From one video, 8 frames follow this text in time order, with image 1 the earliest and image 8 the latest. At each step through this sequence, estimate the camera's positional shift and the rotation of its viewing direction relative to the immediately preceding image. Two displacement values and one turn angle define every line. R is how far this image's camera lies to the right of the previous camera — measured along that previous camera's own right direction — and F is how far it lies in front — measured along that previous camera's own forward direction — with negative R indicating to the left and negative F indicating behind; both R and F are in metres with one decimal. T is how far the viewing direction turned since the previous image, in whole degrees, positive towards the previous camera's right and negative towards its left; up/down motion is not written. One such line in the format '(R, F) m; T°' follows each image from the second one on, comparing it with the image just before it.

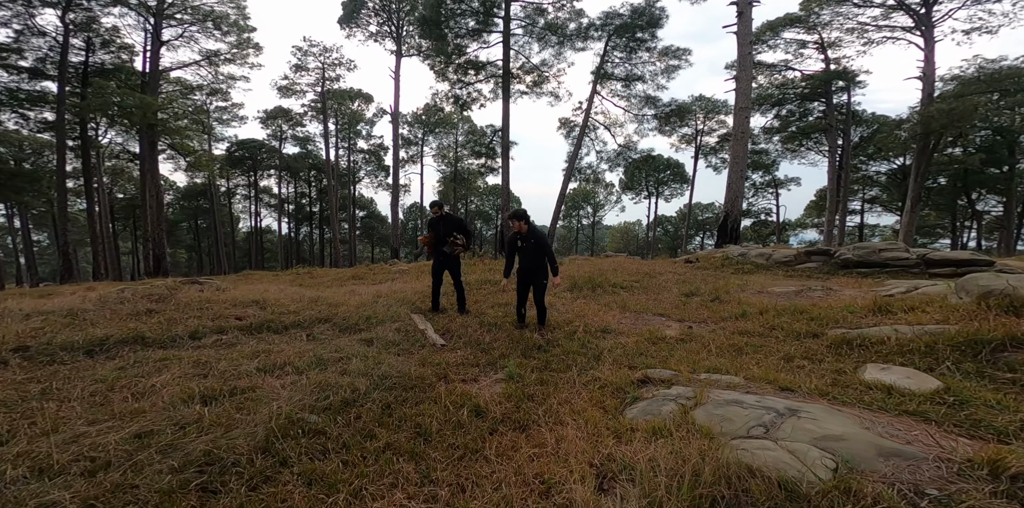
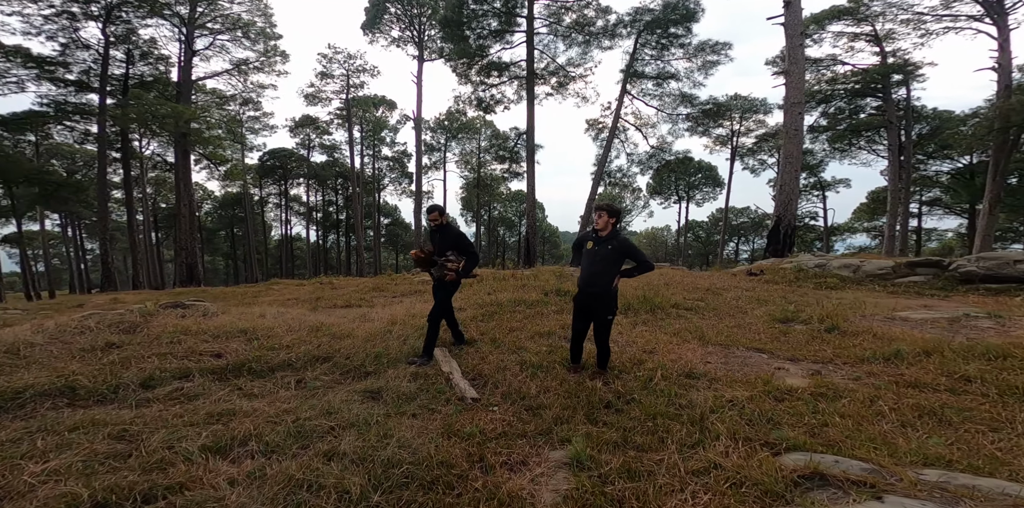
(-0.3, +1.5) m; -3°
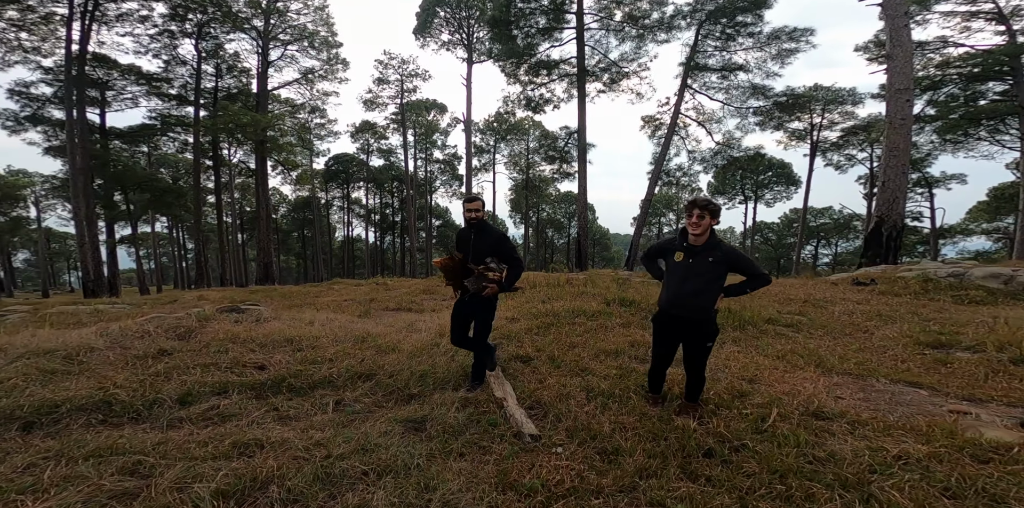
(-0.1, +0.7) m; -6°
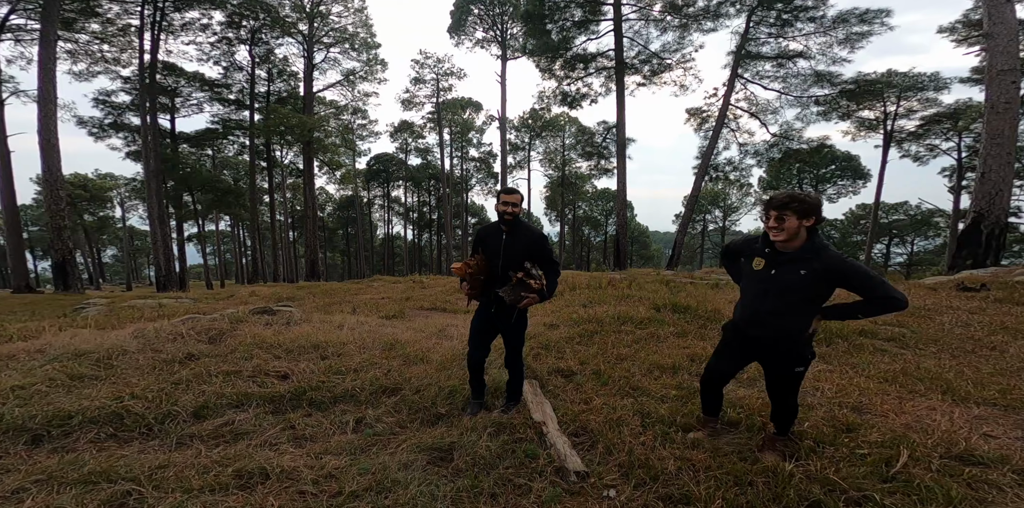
(0.0, +0.5) m; -4°
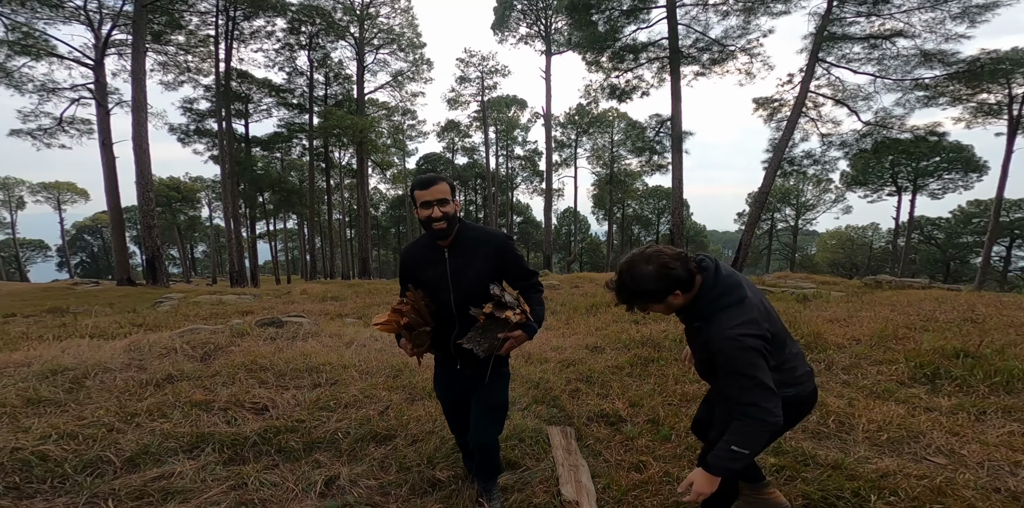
(+0.1, +1.0) m; -6°
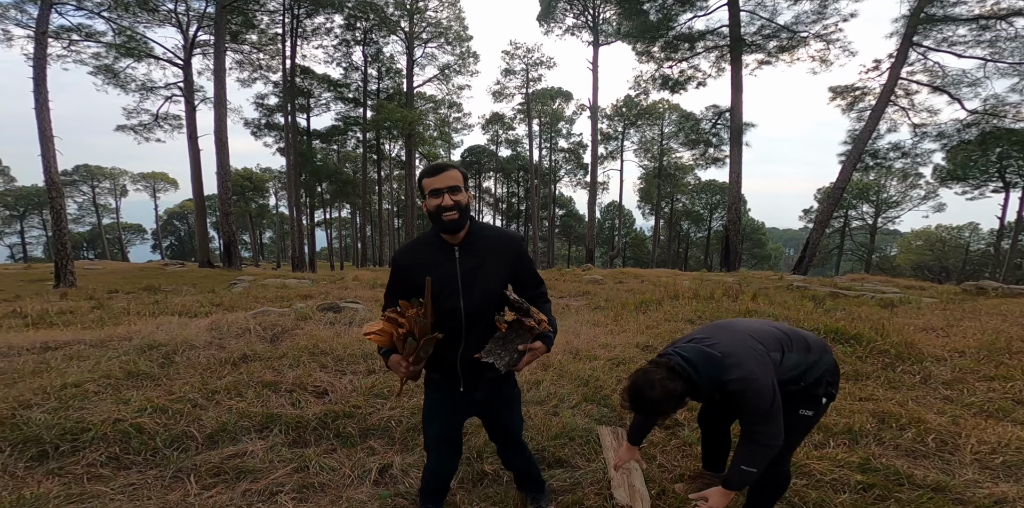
(-0.2, +0.1) m; -5°
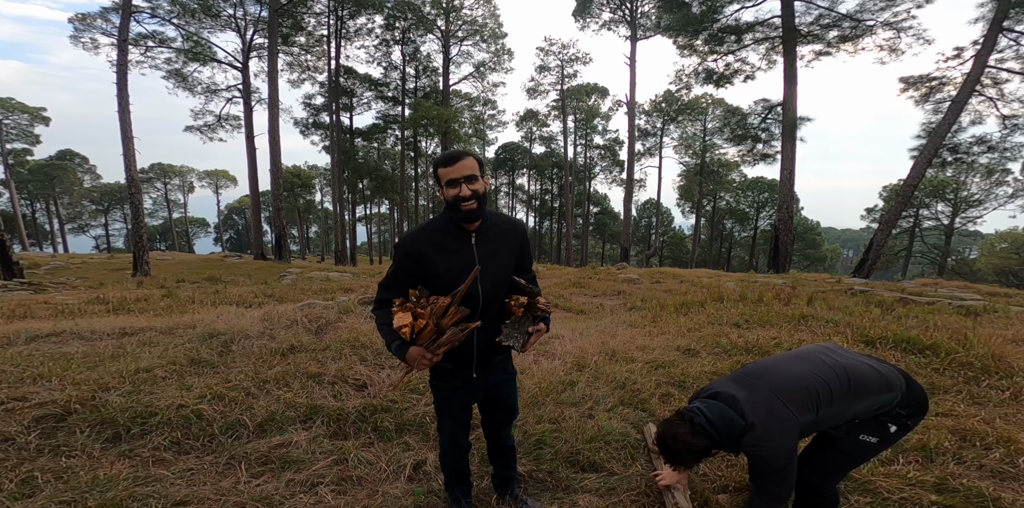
(+0.2, 0.0) m; -6°
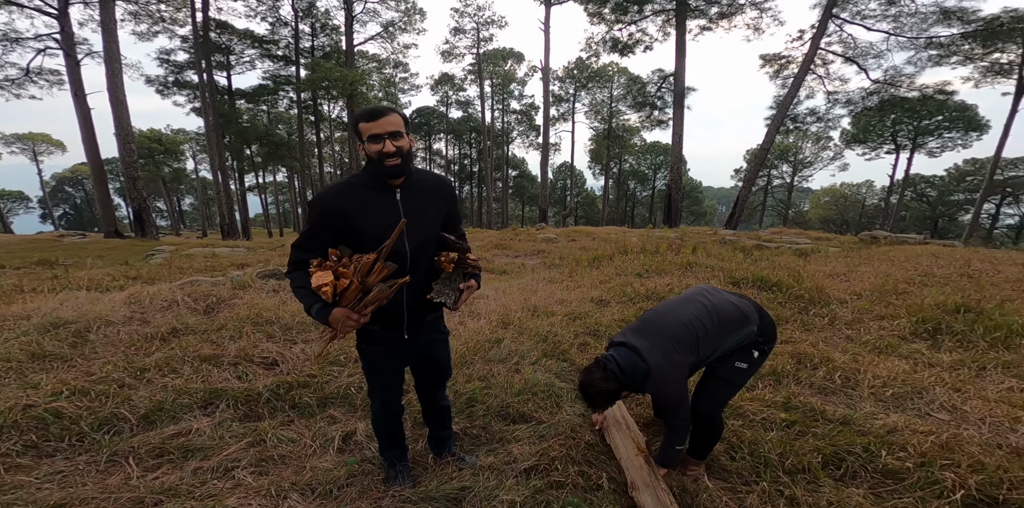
(-0.1, 0.0) m; +11°
